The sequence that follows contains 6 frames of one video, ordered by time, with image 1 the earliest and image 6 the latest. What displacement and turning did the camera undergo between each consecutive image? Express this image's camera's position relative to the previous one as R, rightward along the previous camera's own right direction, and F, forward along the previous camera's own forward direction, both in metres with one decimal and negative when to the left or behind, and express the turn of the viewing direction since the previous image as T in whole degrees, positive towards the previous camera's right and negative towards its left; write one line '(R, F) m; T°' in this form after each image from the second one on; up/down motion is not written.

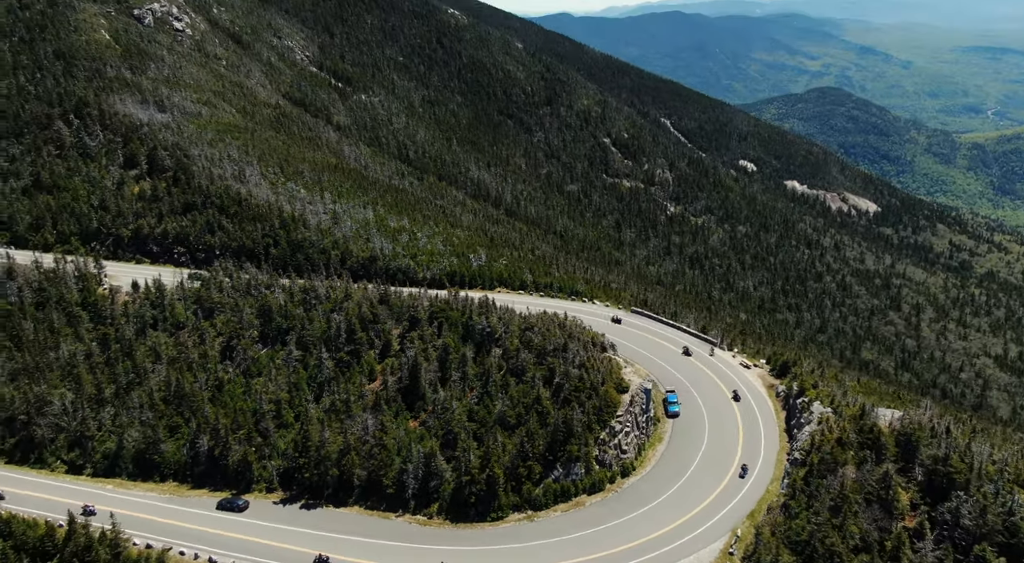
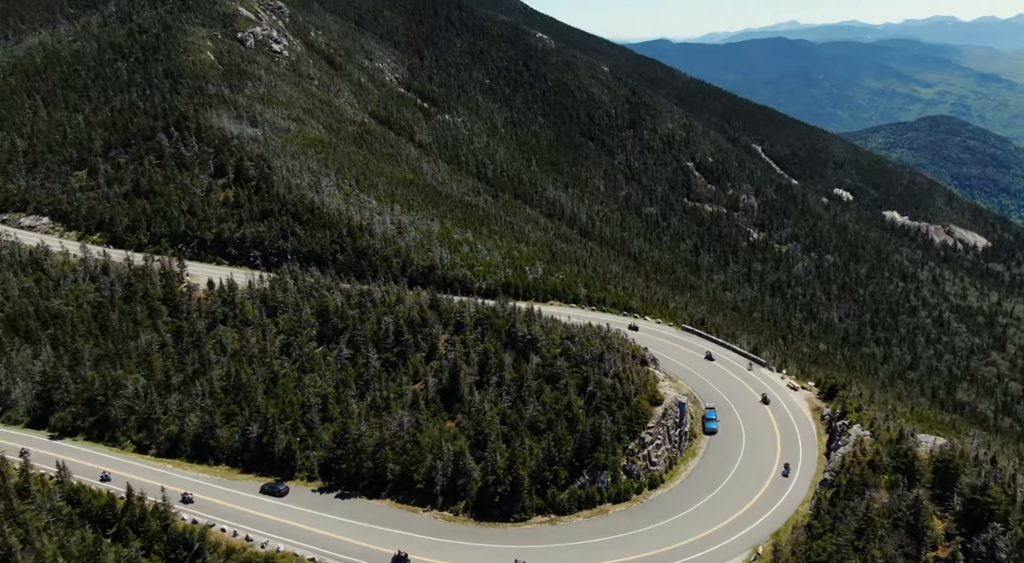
(+4.3, -1.1) m; -7°
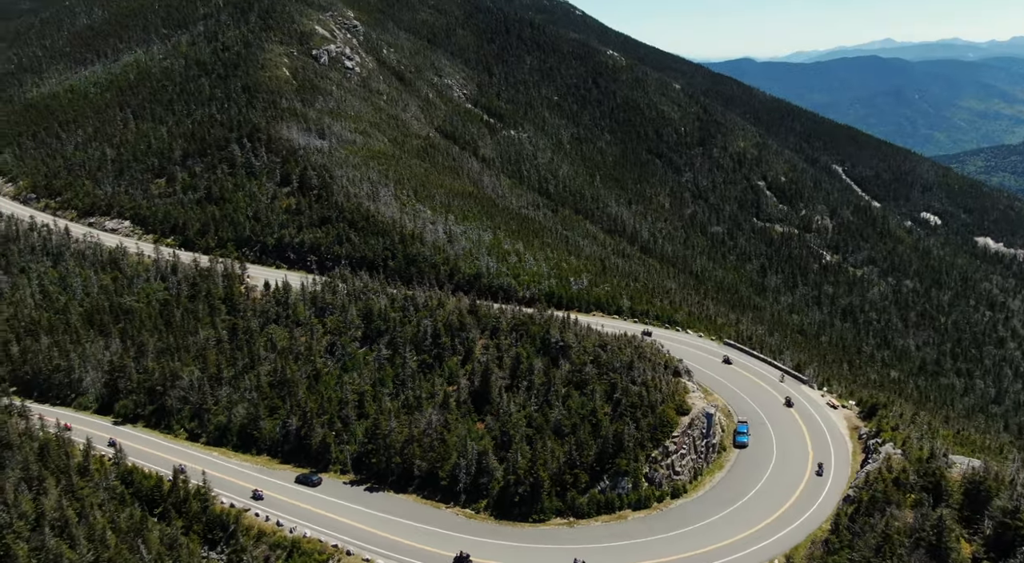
(+3.6, -1.0) m; -6°
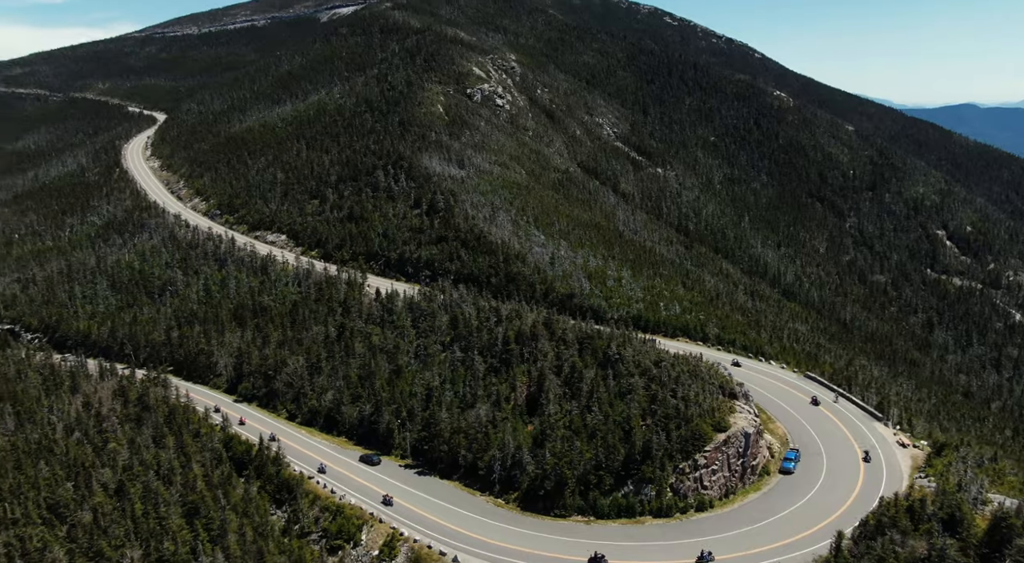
(+11.1, -2.5) m; -13°
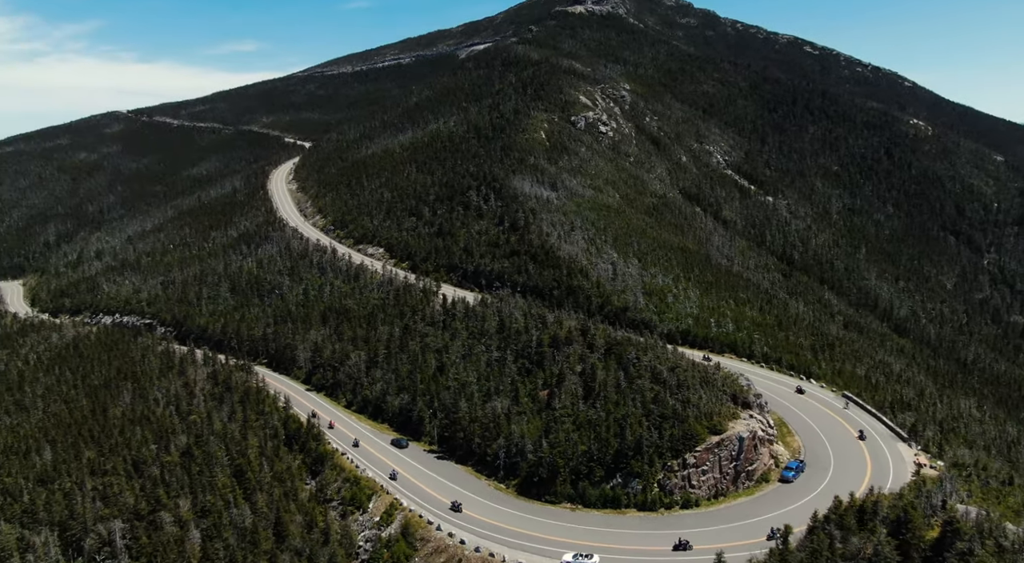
(+11.6, -3.3) m; -11°
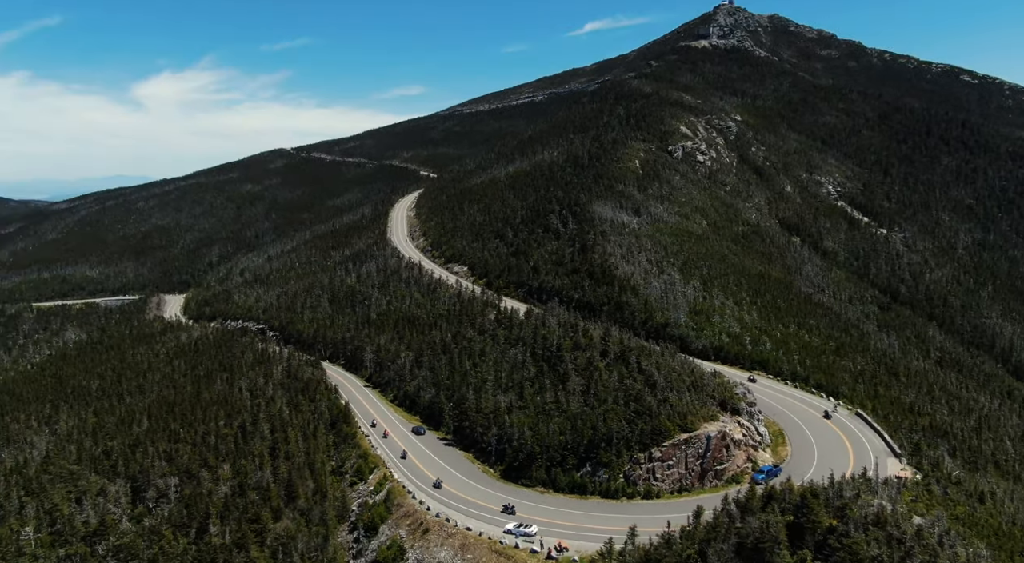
(+14.0, -4.1) m; -11°
